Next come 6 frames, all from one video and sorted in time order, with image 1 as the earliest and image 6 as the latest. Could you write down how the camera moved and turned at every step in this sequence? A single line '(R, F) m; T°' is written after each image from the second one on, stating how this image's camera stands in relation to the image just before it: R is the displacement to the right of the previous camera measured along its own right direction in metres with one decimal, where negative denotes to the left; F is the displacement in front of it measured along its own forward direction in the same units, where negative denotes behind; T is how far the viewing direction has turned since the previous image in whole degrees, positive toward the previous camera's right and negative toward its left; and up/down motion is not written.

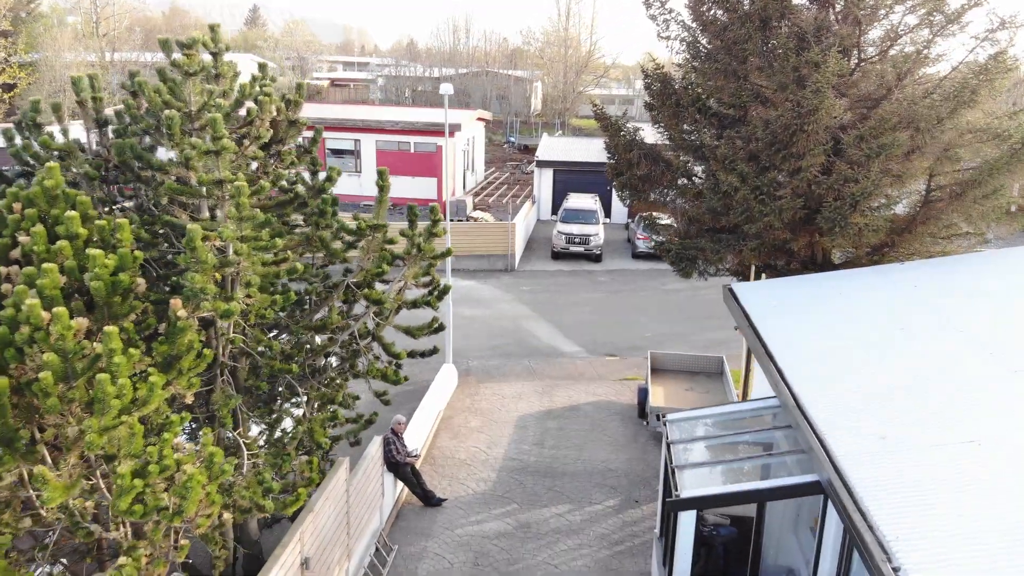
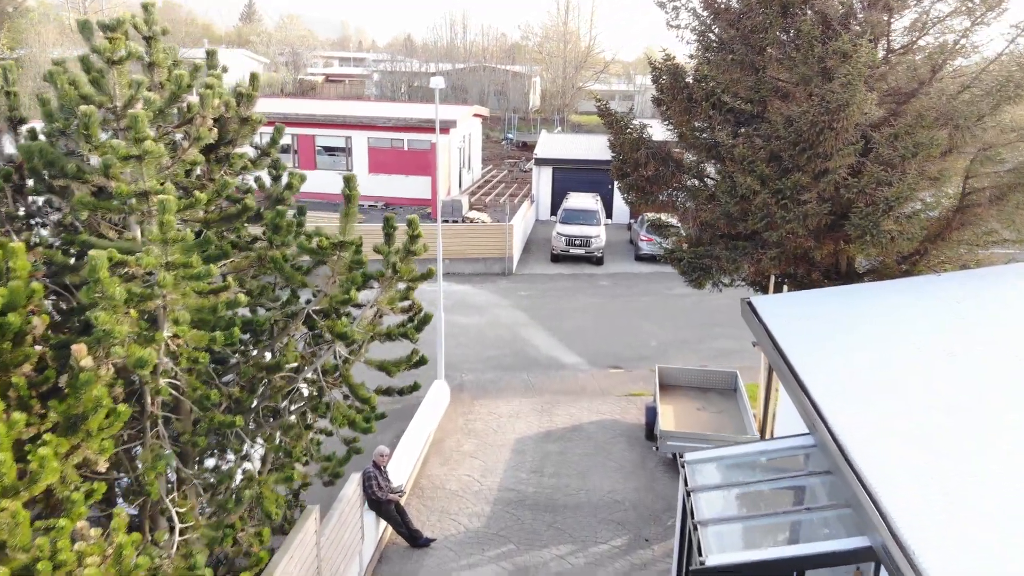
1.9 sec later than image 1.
(0.0, +1.1) m; 0°
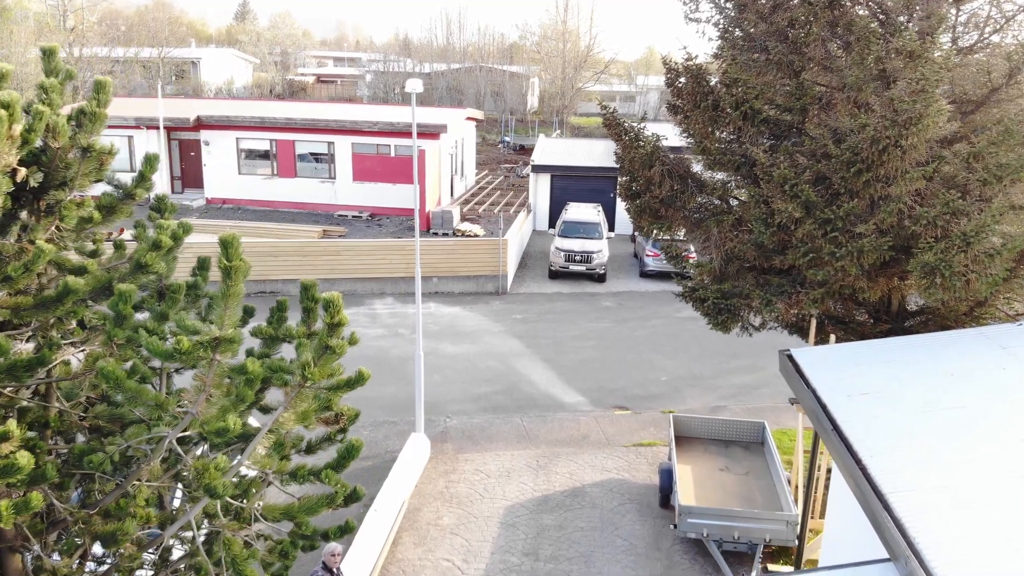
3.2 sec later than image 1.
(+0.1, +1.9) m; 0°
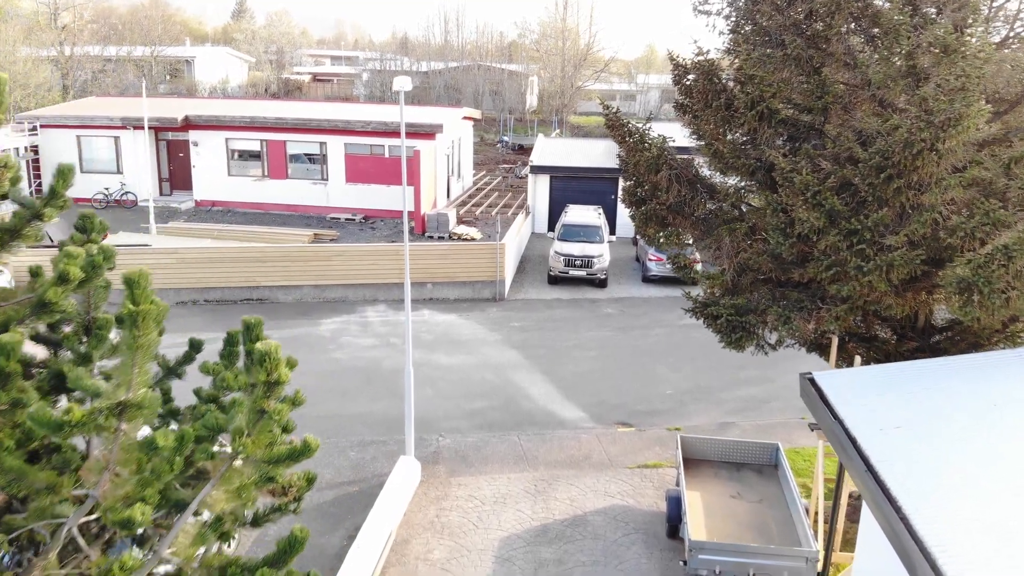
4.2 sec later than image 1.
(+0.1, +0.8) m; 0°
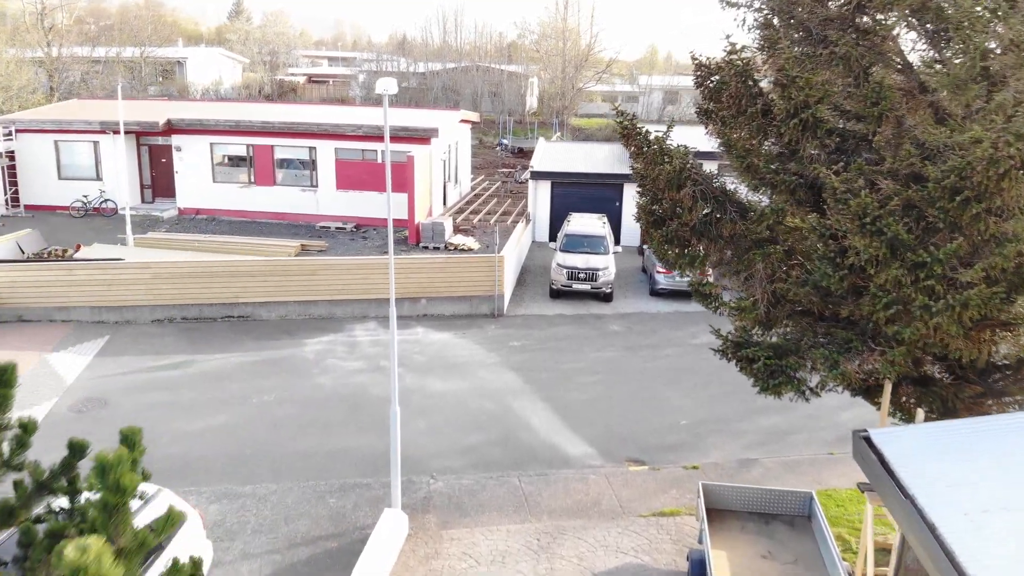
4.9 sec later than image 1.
(0.0, +1.2) m; 0°
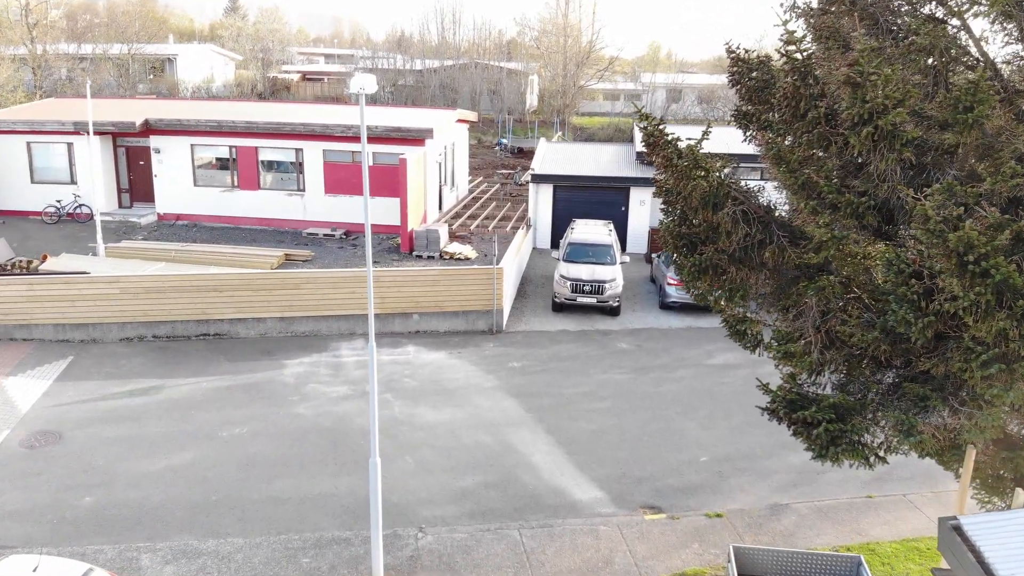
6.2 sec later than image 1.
(0.0, +1.4) m; 0°
